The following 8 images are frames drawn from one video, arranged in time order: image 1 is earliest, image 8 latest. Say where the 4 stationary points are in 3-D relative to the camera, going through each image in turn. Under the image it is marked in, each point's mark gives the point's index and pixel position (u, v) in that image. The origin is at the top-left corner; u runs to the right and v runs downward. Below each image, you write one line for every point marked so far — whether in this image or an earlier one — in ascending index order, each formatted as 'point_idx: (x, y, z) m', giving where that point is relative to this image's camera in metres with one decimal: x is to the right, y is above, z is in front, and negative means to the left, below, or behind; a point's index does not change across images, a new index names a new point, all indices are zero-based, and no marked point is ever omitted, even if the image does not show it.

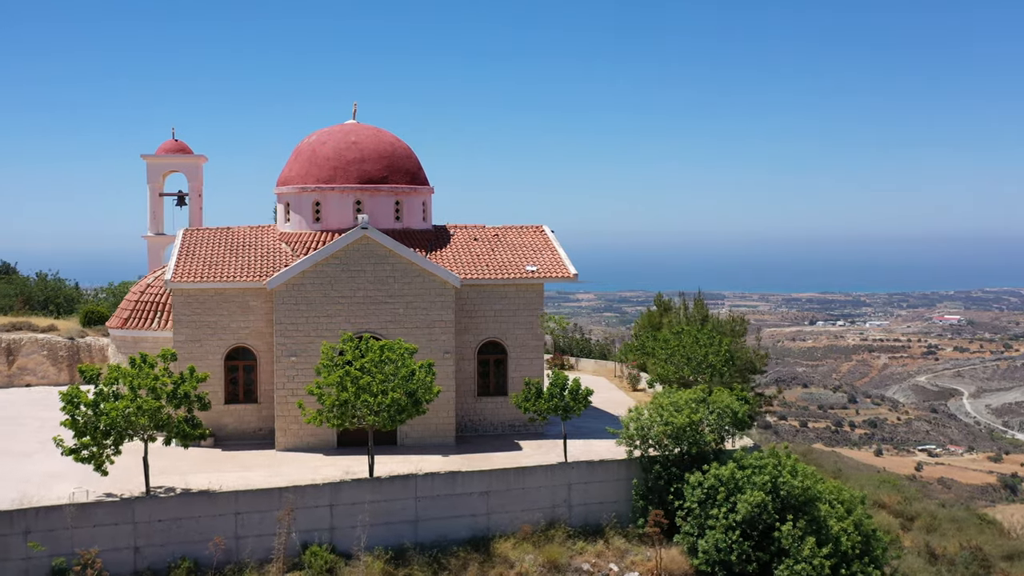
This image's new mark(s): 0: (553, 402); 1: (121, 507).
0: (+0.8, -2.2, +16.9) m
1: (-6.2, -3.5, +13.8) m
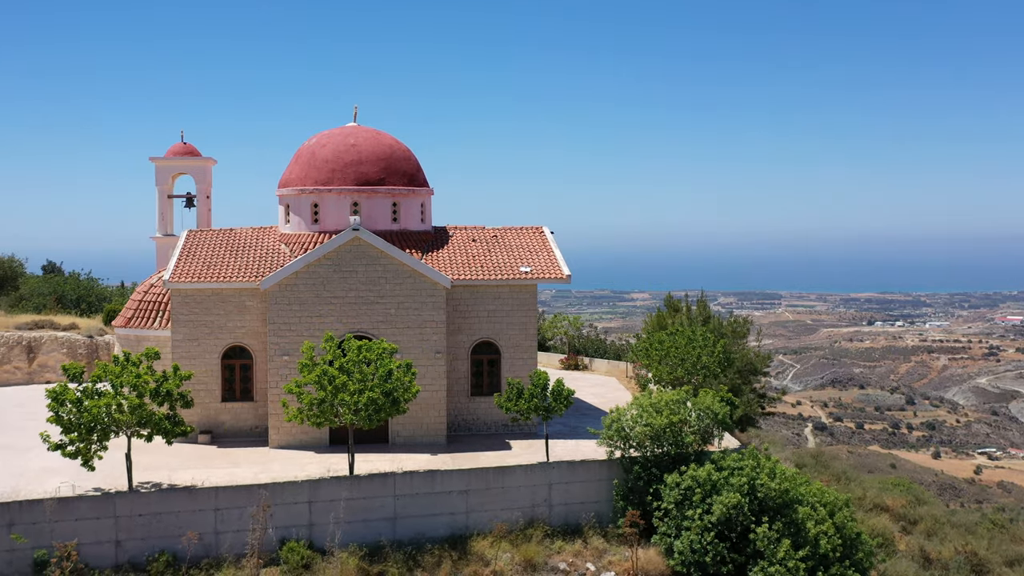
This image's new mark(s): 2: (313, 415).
0: (+0.4, -2.2, +17.0) m
1: (-6.6, -3.5, +14.1) m
2: (-3.6, -2.2, +15.4) m
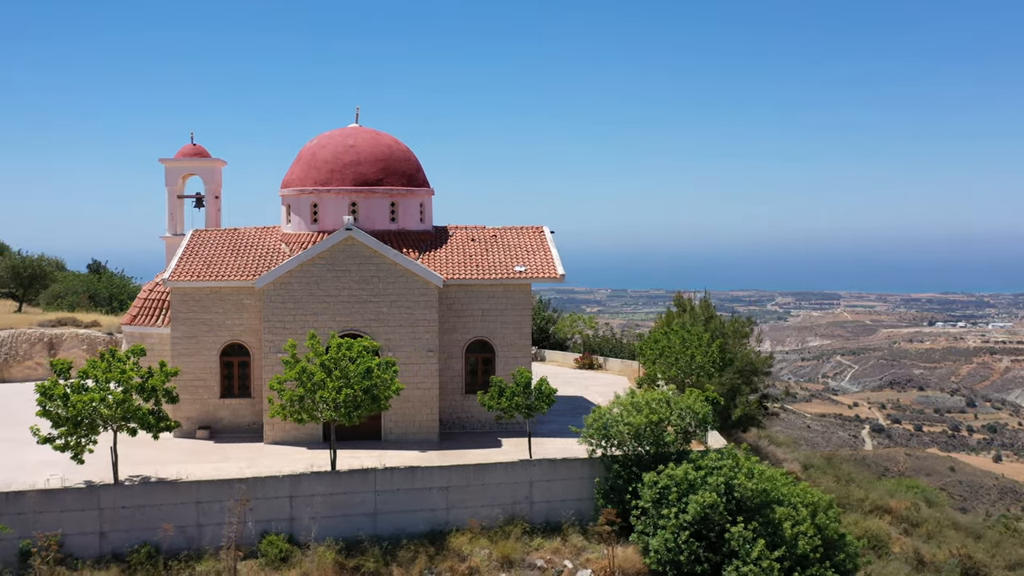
0: (+0.1, -2.2, +17.1) m
1: (-7.1, -3.4, +14.5) m
2: (-4.0, -2.2, +15.7) m
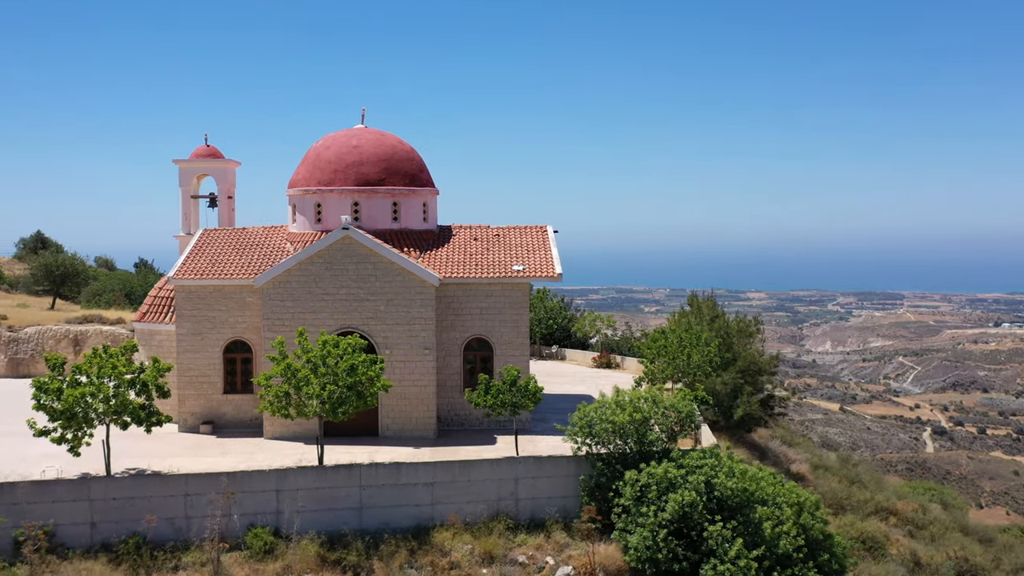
0: (-0.2, -2.2, +17.3) m
1: (-7.5, -3.4, +15.0) m
2: (-4.3, -2.1, +16.0) m
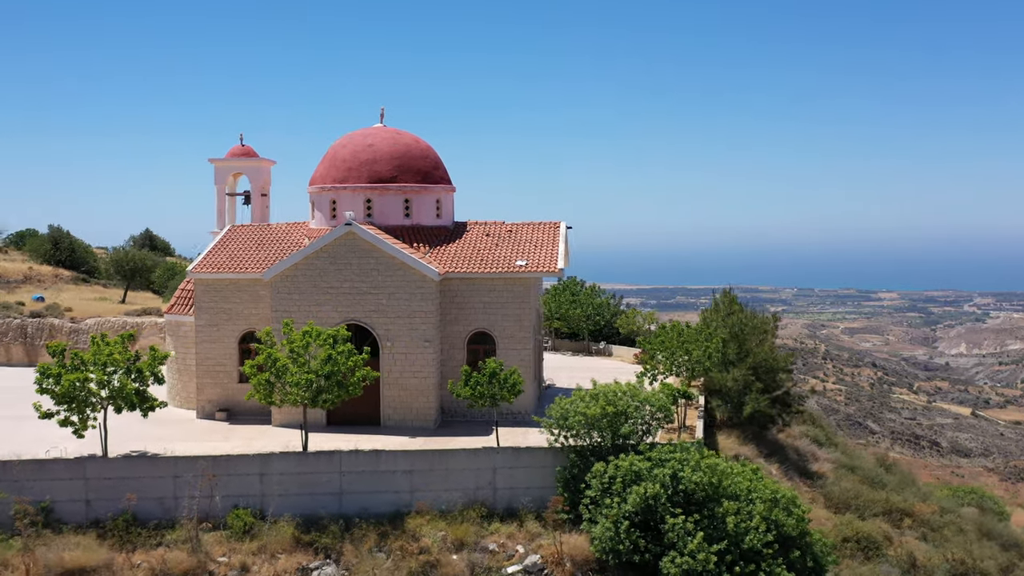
0: (-0.6, -2.1, +17.6) m
1: (-8.1, -3.3, +16.0) m
2: (-4.8, -2.0, +16.7) m
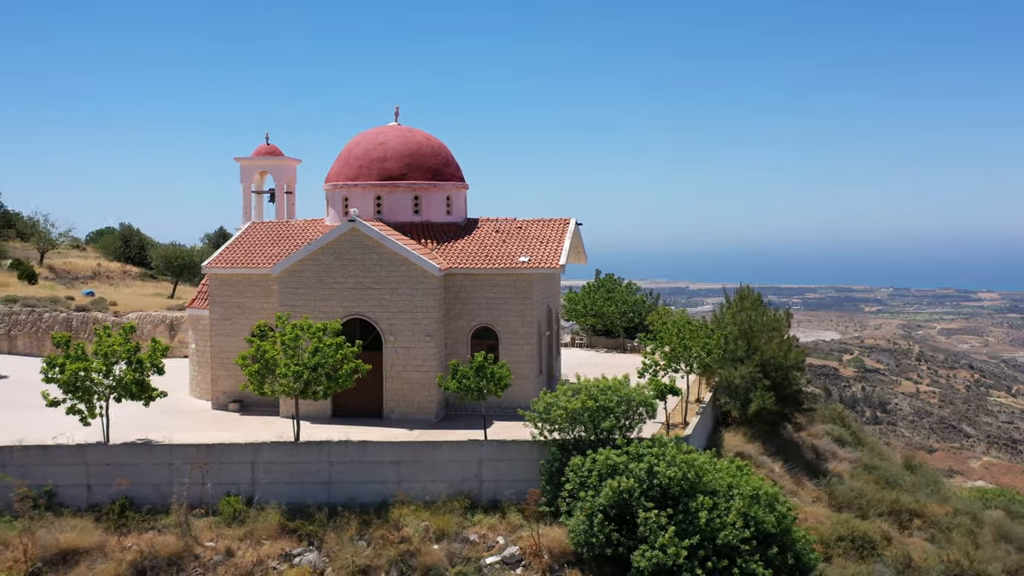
0: (-0.9, -1.9, +17.9) m
1: (-8.4, -3.1, +16.8) m
2: (-5.1, -1.9, +17.3) m
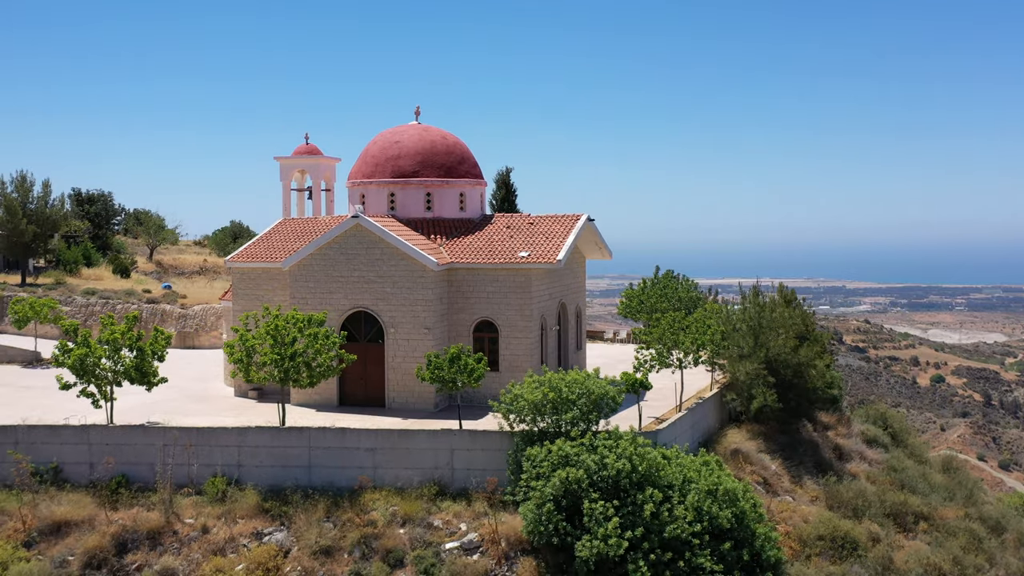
0: (-1.5, -1.8, +18.5) m
1: (-9.1, -3.0, +18.2) m
2: (-5.7, -1.8, +18.3) m
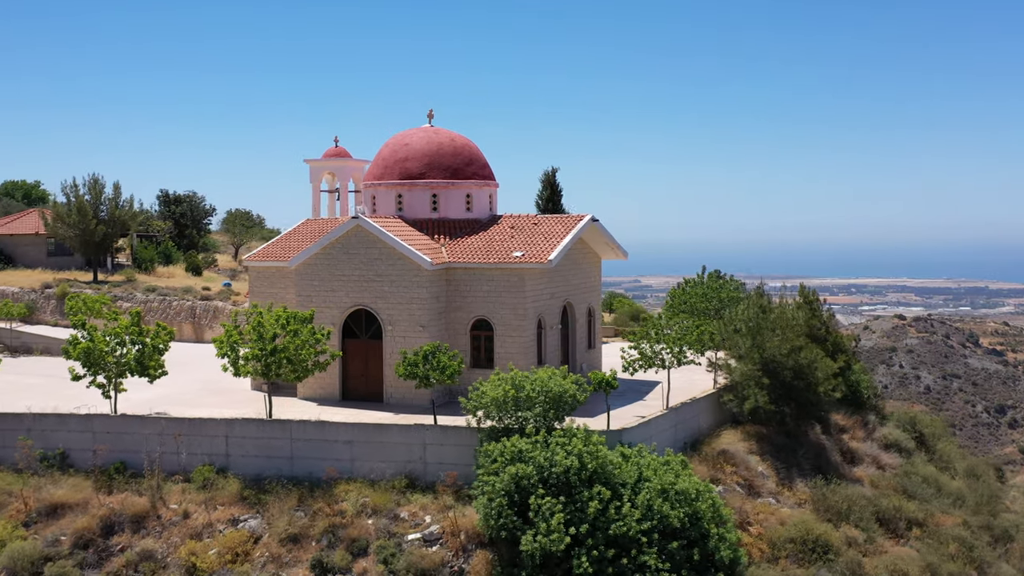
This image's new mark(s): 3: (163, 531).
0: (-2.1, -1.8, +19.1) m
1: (-9.6, -3.0, +19.6) m
2: (-6.3, -1.7, +19.4) m
3: (-7.0, -4.9, +17.4) m
